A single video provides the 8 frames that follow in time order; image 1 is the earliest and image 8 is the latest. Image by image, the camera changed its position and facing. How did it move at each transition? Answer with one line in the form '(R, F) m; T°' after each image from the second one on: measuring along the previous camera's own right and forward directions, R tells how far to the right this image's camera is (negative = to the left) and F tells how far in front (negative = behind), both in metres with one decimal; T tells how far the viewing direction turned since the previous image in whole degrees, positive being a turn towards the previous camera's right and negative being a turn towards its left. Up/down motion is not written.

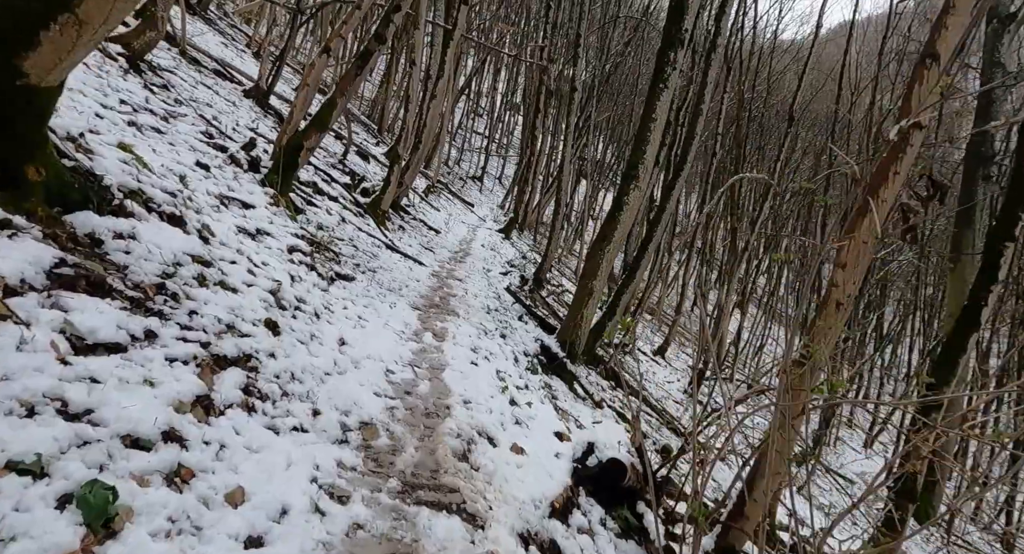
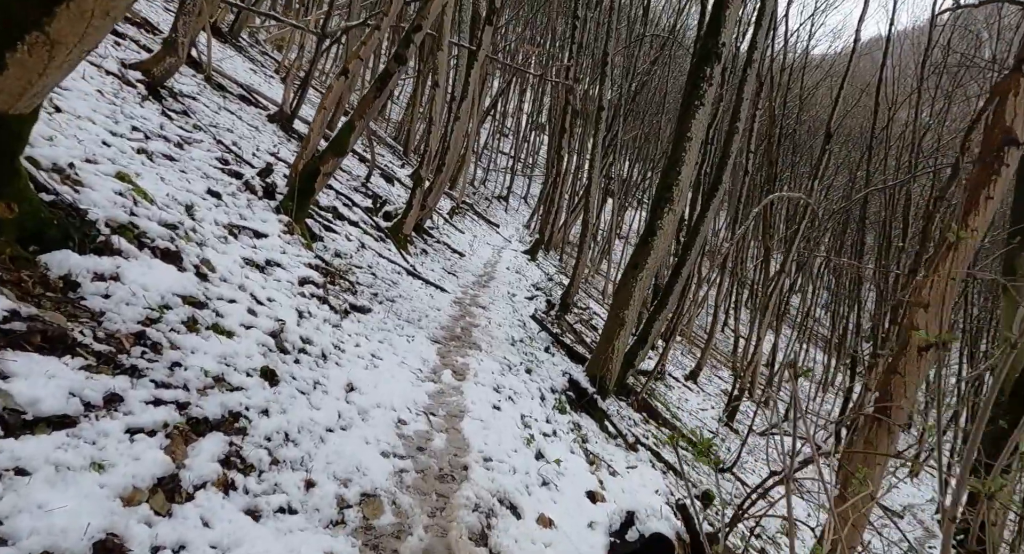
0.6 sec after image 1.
(0.0, +0.4) m; -2°
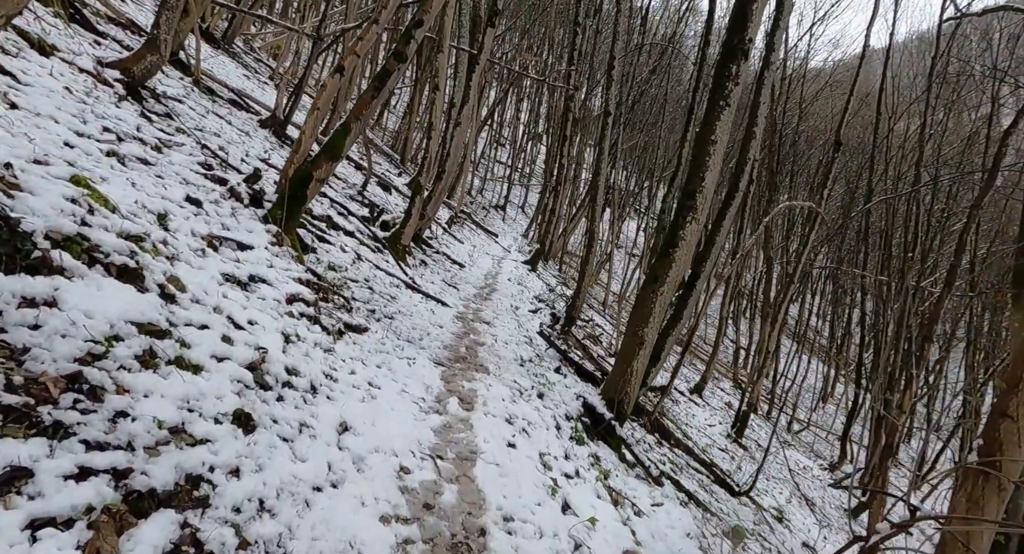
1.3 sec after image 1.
(-0.1, +0.6) m; 0°
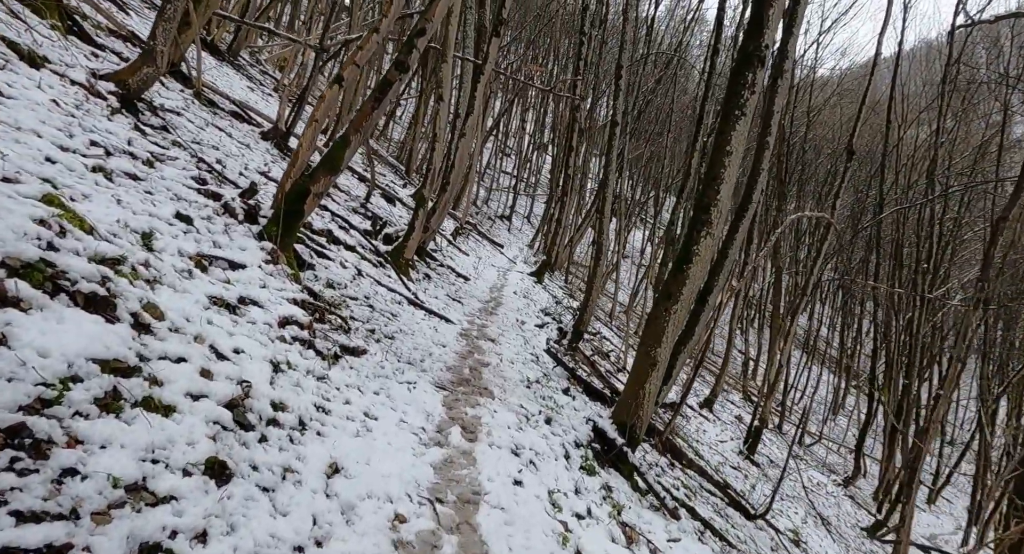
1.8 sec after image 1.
(0.0, +0.3) m; -1°
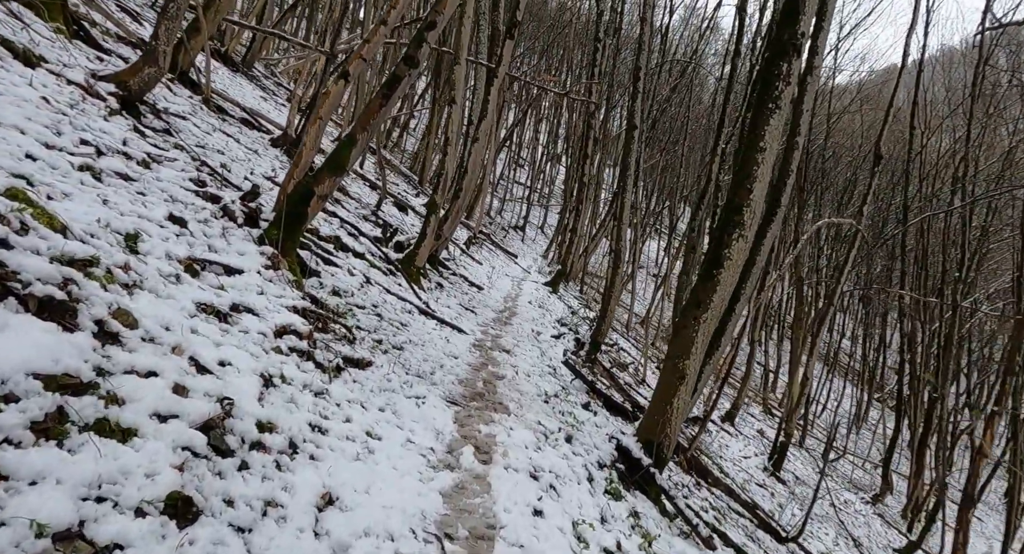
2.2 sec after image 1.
(0.0, +0.4) m; -1°
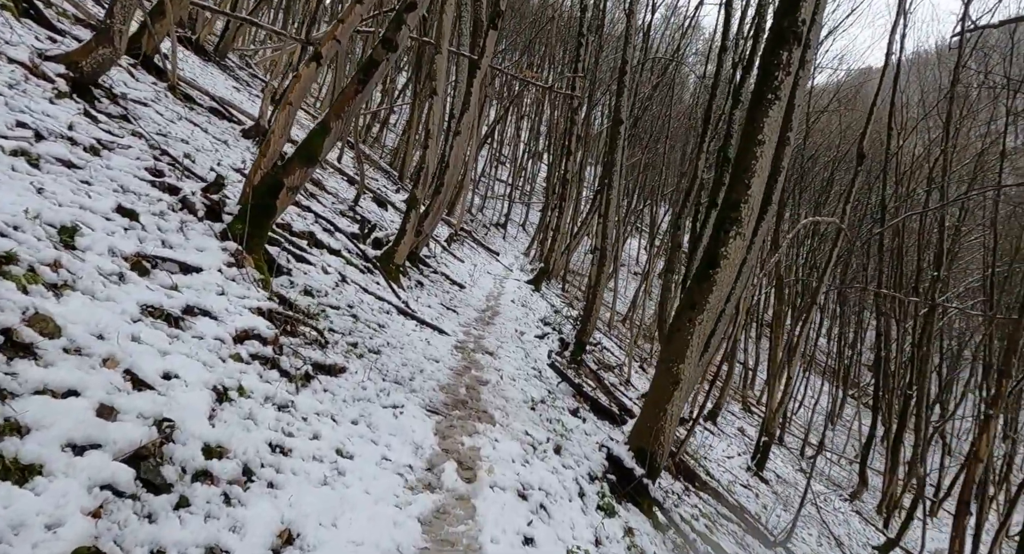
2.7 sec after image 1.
(0.0, +0.4) m; +2°
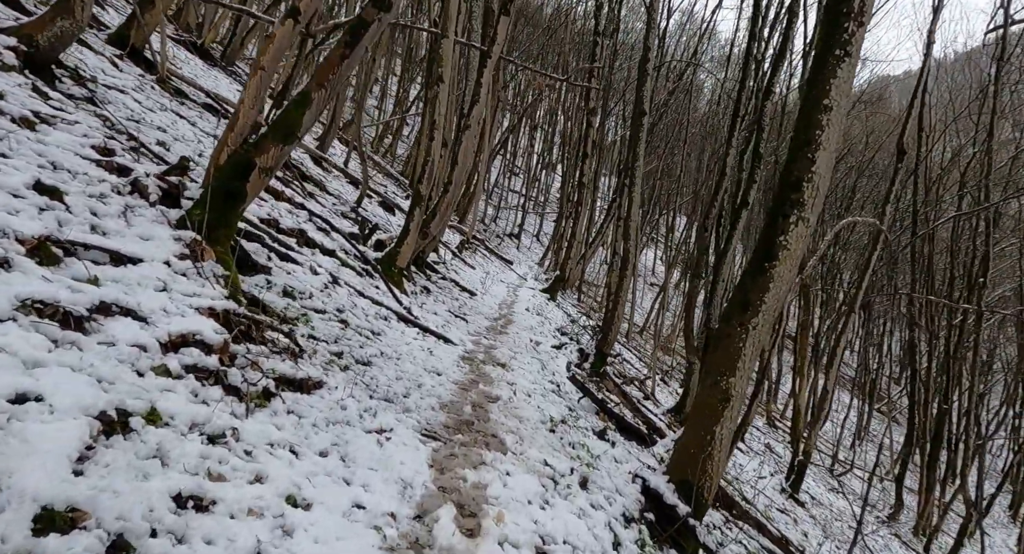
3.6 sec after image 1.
(0.0, +0.9) m; -1°
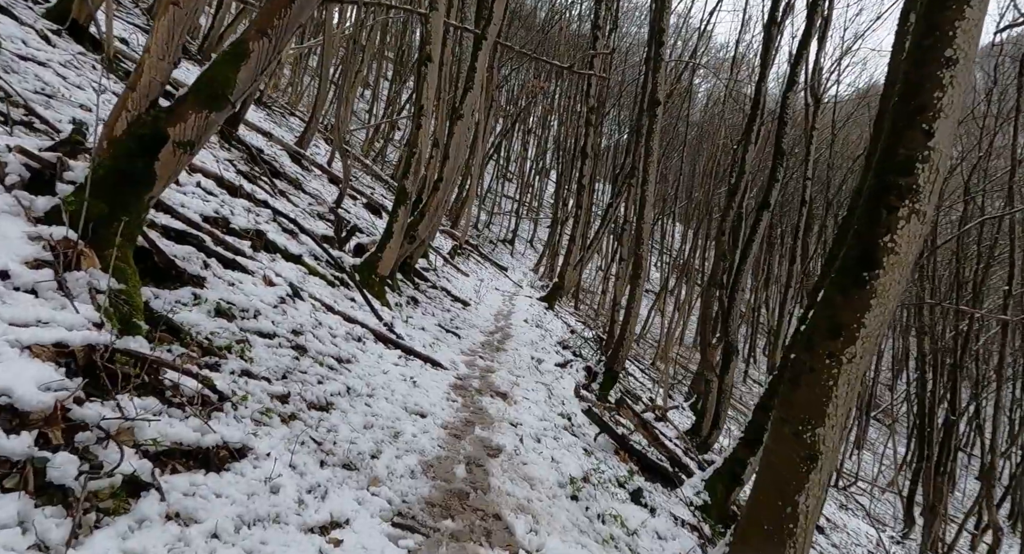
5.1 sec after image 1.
(-0.1, +1.3) m; +1°
